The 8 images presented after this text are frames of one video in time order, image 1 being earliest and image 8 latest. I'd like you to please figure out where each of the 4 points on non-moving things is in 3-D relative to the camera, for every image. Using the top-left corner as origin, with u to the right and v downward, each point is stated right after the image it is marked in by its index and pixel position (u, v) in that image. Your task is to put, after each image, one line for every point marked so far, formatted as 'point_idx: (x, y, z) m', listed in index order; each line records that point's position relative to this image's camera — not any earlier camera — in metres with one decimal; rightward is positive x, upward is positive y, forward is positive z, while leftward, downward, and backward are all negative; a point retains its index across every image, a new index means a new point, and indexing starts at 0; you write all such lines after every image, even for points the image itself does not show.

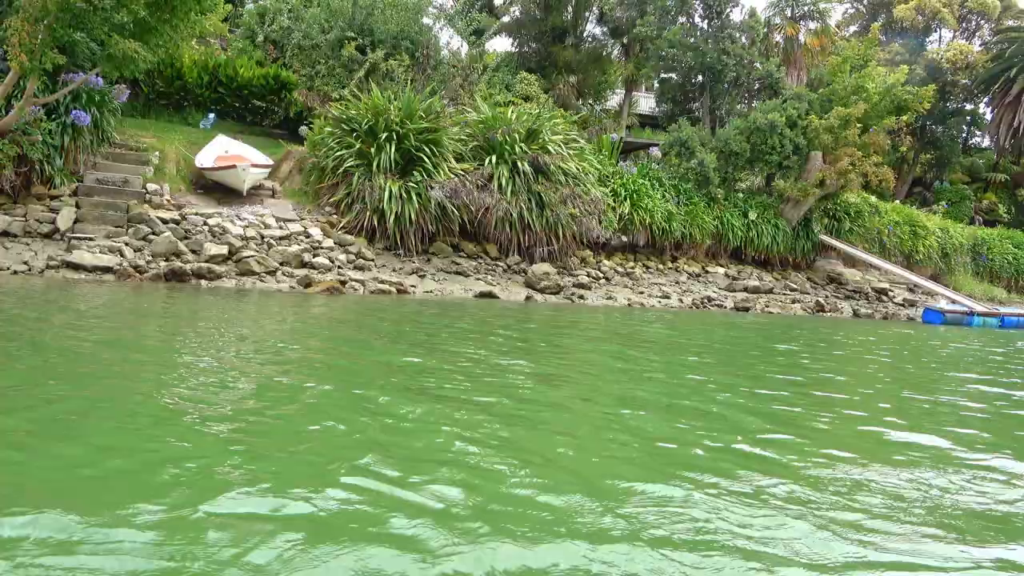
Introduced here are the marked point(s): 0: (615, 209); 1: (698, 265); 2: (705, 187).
0: (+2.3, +1.8, +16.8) m
1: (+4.4, +0.5, +17.8) m
2: (+4.7, +2.5, +18.5) m
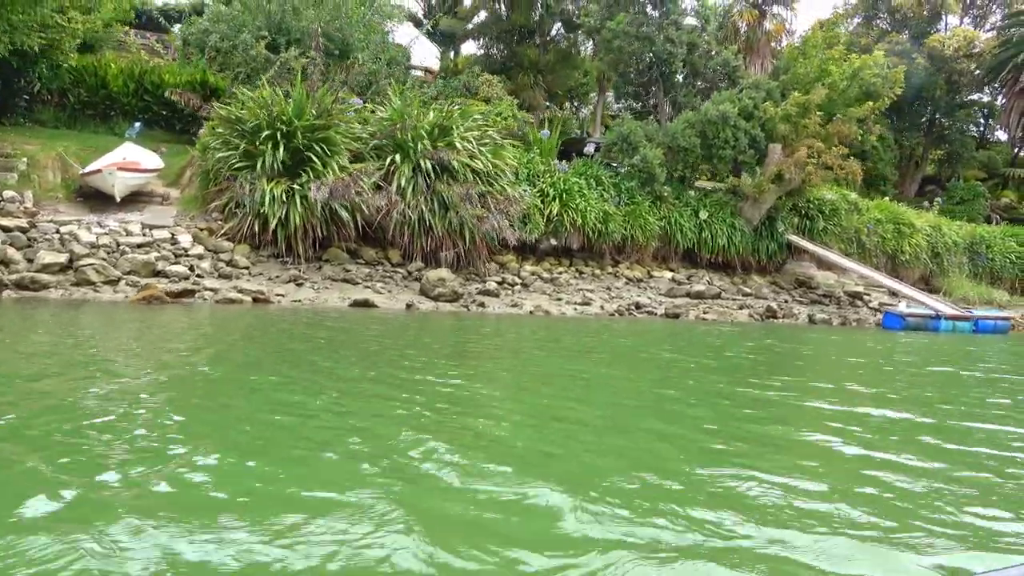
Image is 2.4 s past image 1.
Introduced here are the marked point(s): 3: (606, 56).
0: (+0.6, +1.6, +15.5) m
1: (+2.8, +0.4, +16.4) m
2: (+3.1, +2.3, +17.1) m
3: (+2.4, +5.8, +18.8) m
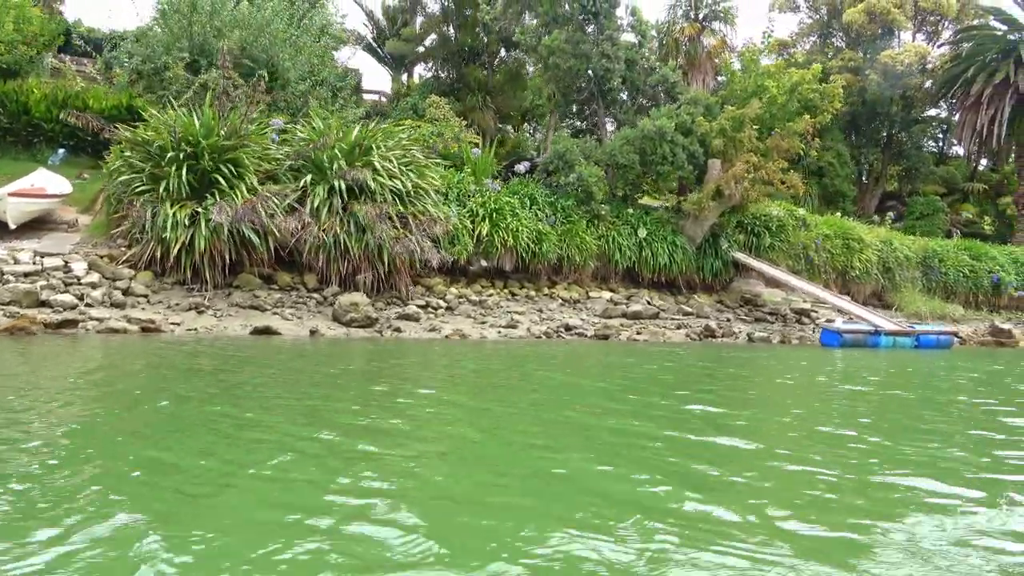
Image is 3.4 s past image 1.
0: (-0.8, +1.1, +15.0) m
1: (+1.4, -0.1, +15.9) m
2: (+1.6, +1.8, +16.6) m
3: (+0.8, +5.3, +18.4) m
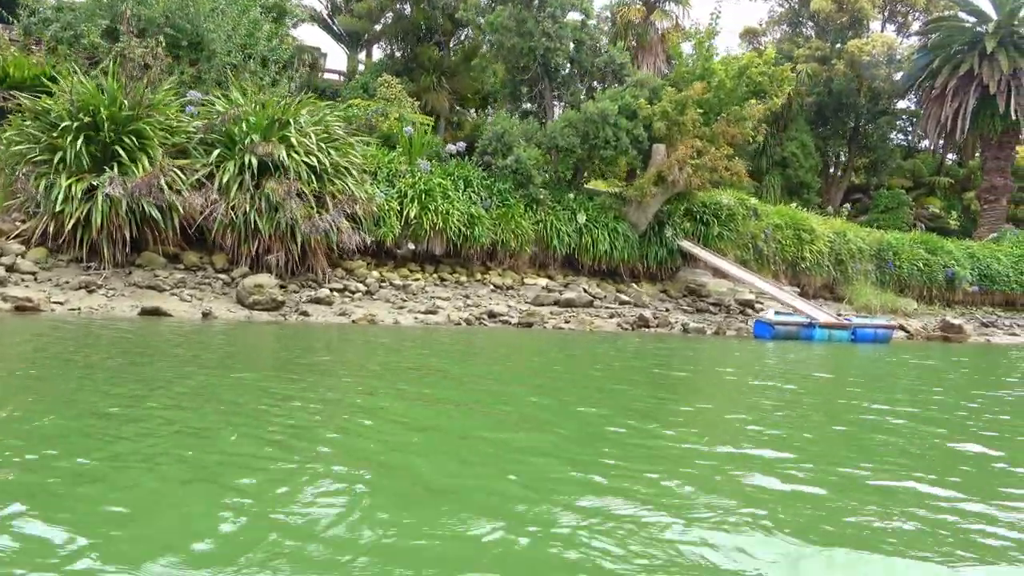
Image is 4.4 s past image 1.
0: (-2.2, +1.5, +14.4) m
1: (0.0, +0.2, +15.4) m
2: (+0.3, +2.1, +16.1) m
3: (-0.5, +5.6, +17.8) m
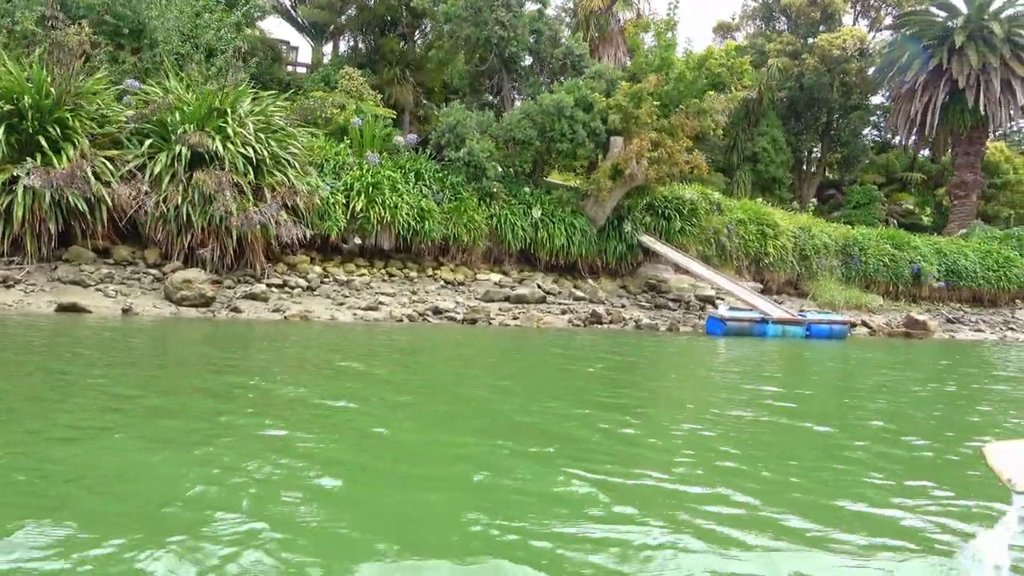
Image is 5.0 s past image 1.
0: (-3.1, +1.5, +14.0) m
1: (-1.0, +0.3, +15.0) m
2: (-0.7, +2.2, +15.7) m
3: (-1.5, +5.7, +17.4) m
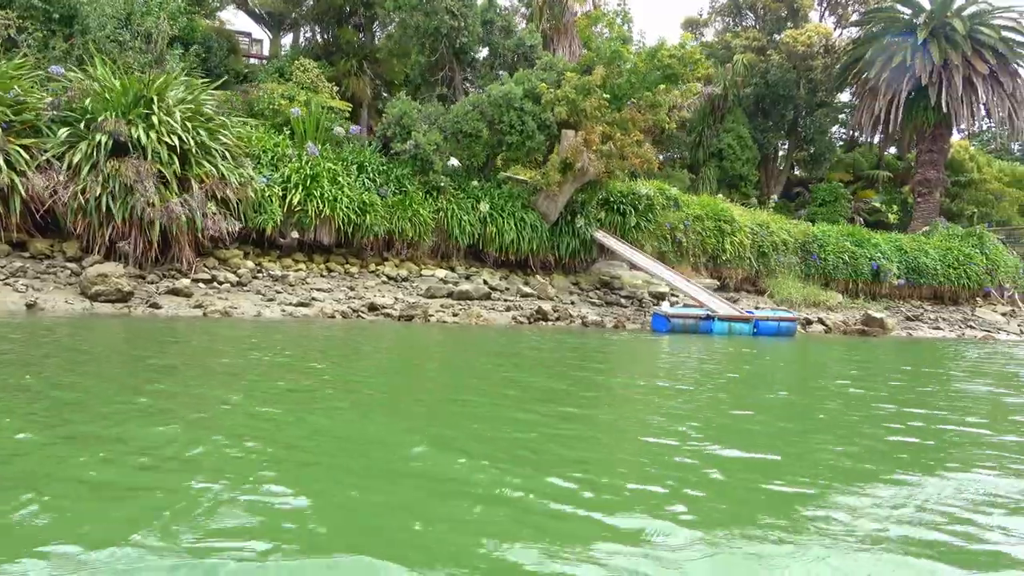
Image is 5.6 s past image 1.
0: (-4.1, +1.6, +13.5) m
1: (-2.0, +0.4, +14.5) m
2: (-1.8, +2.3, +15.3) m
3: (-2.6, +5.8, +16.9) m
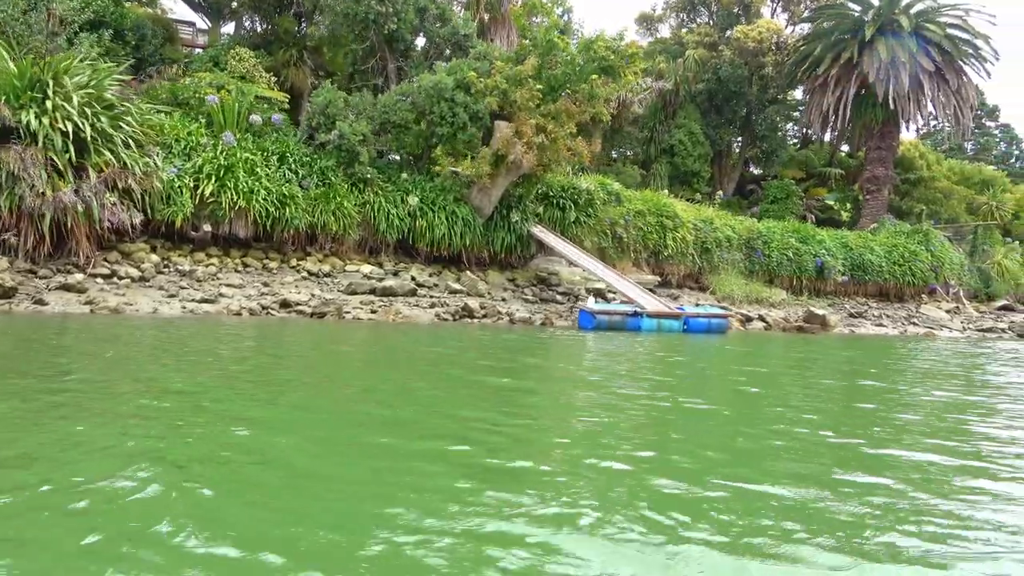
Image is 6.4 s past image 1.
0: (-5.4, +1.7, +12.8) m
1: (-3.4, +0.5, +14.0) m
2: (-3.1, +2.4, +14.7) m
3: (-4.1, +5.9, +16.3) m
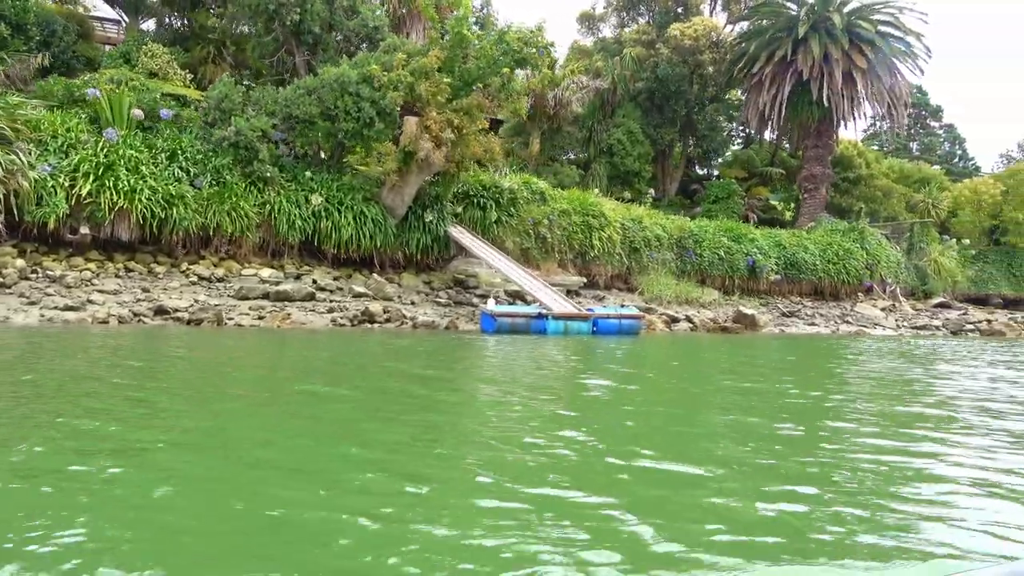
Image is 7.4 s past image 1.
0: (-7.0, +1.6, +11.9) m
1: (-5.0, +0.4, +13.2) m
2: (-4.8, +2.3, +13.9) m
3: (-5.9, +5.7, +15.5) m
